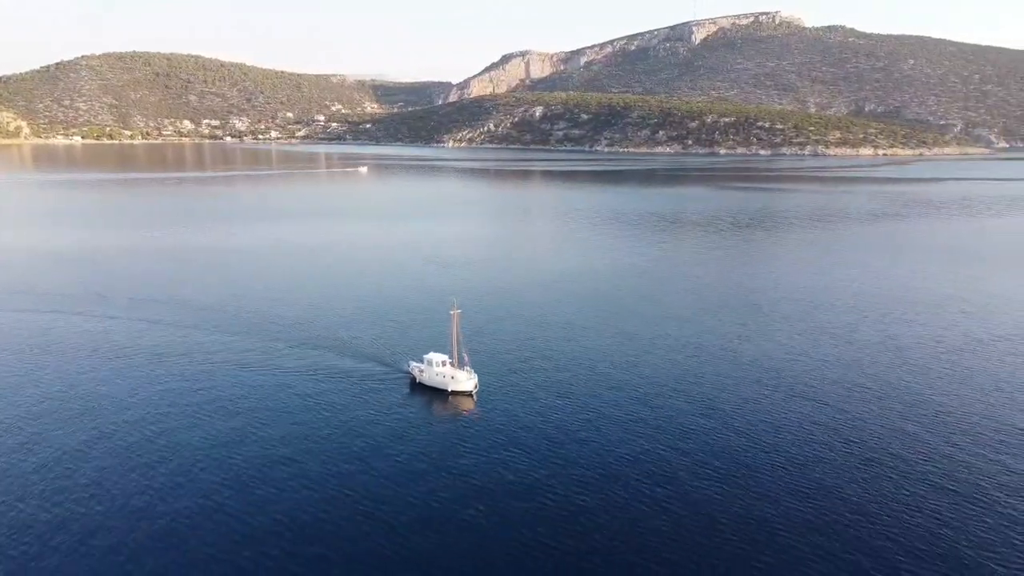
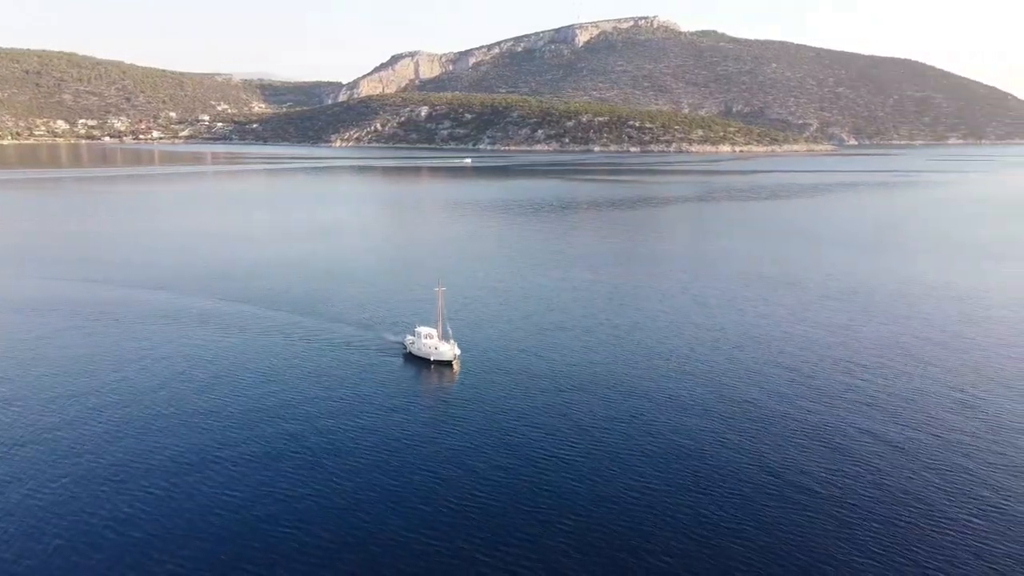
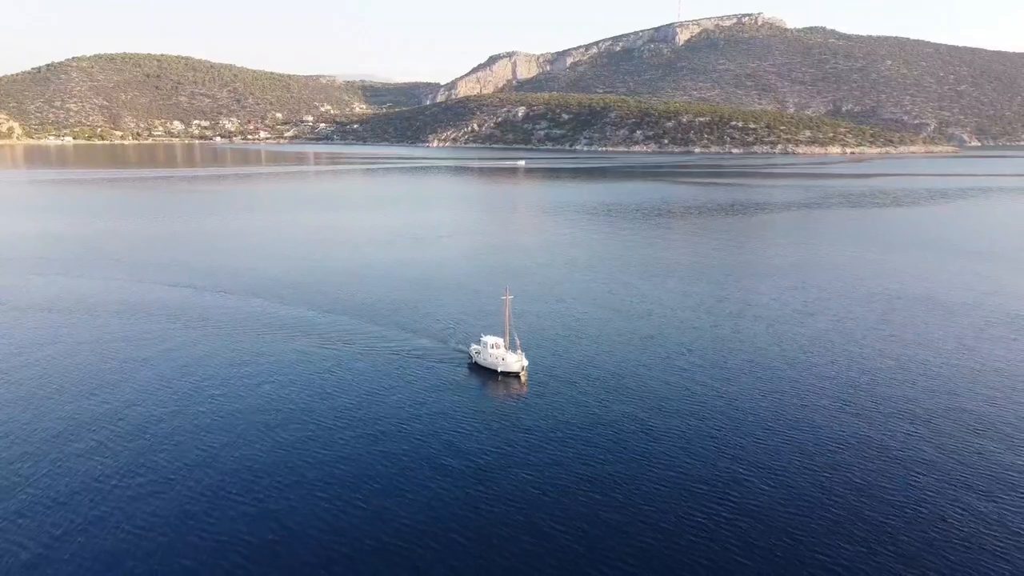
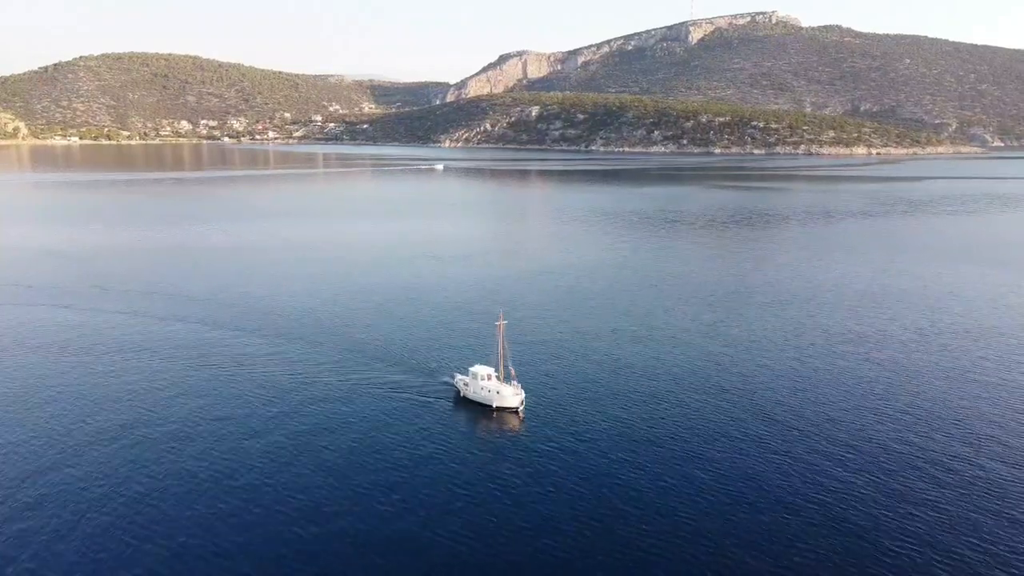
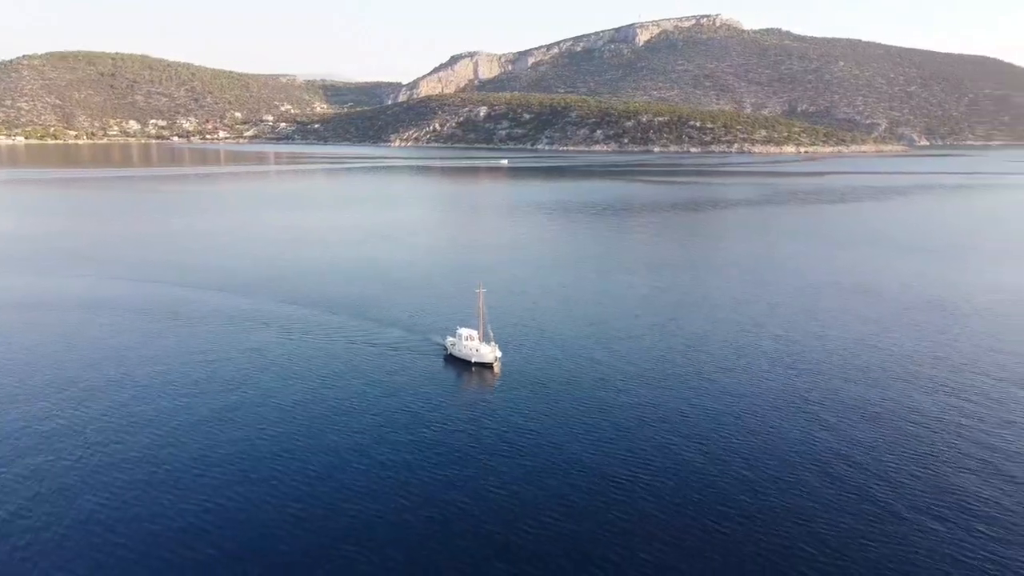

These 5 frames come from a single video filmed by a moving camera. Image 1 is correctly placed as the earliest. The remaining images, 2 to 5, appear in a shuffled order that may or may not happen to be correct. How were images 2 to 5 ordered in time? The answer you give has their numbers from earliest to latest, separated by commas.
4, 3, 5, 2
